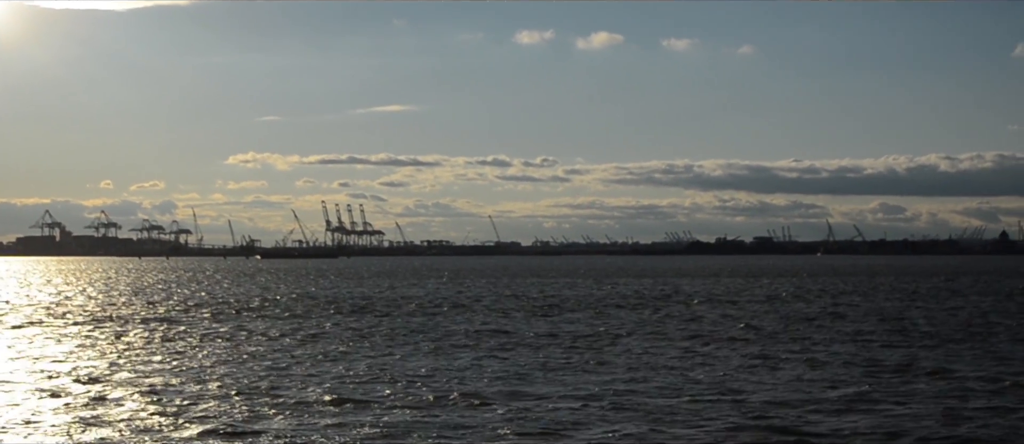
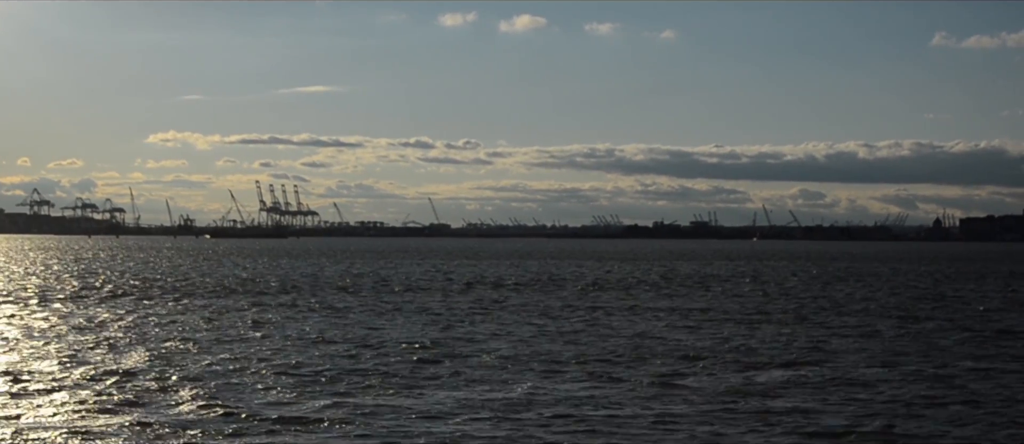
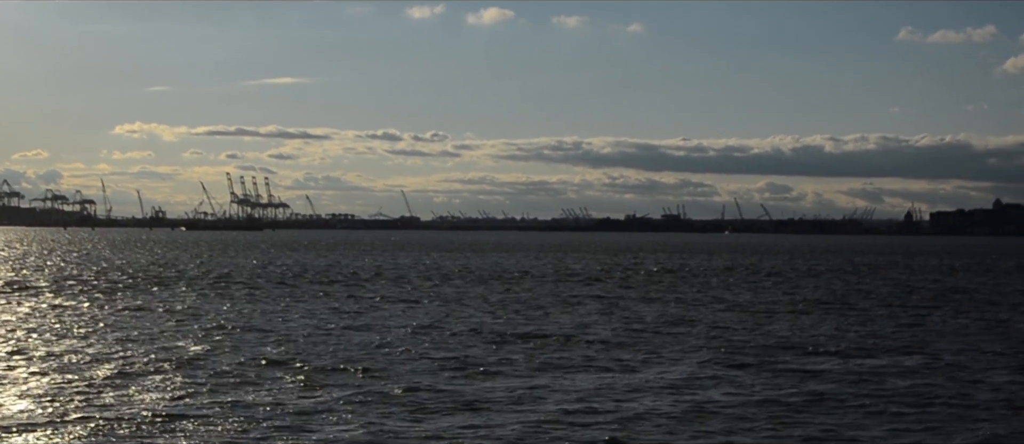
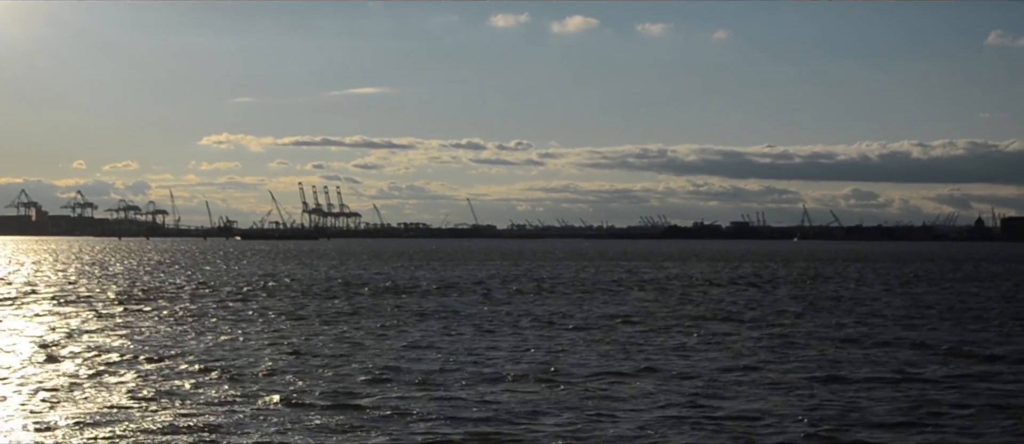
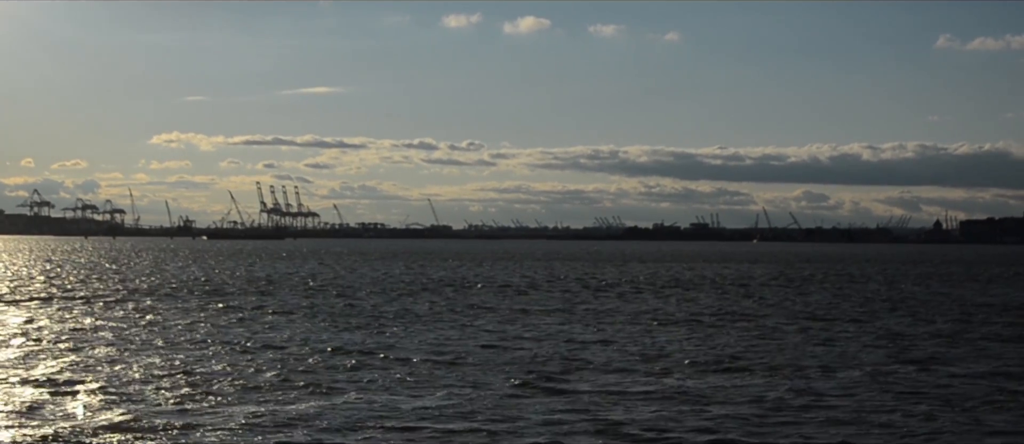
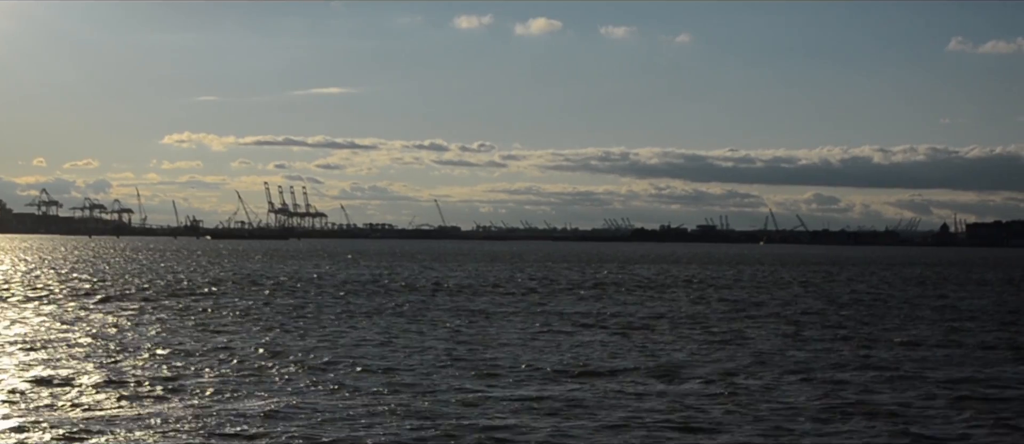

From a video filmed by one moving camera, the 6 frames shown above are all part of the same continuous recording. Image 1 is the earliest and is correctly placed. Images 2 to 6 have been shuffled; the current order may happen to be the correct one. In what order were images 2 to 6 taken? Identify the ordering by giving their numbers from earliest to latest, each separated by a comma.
4, 6, 5, 2, 3
